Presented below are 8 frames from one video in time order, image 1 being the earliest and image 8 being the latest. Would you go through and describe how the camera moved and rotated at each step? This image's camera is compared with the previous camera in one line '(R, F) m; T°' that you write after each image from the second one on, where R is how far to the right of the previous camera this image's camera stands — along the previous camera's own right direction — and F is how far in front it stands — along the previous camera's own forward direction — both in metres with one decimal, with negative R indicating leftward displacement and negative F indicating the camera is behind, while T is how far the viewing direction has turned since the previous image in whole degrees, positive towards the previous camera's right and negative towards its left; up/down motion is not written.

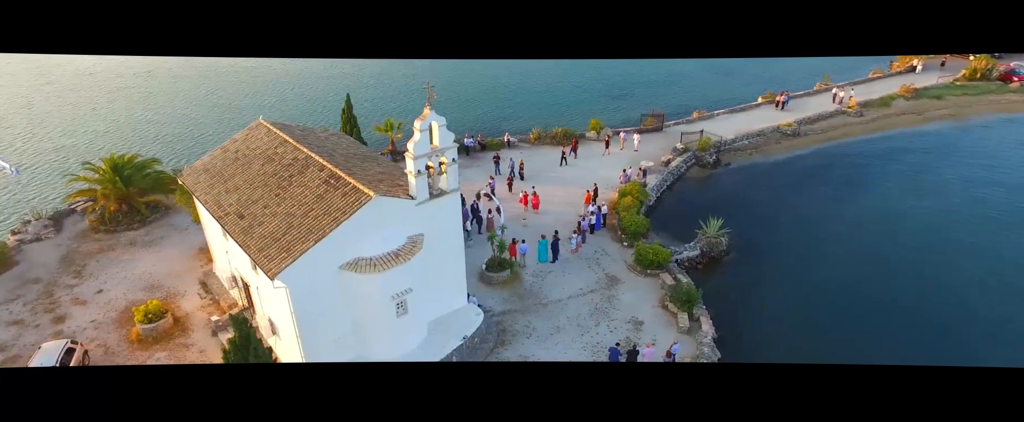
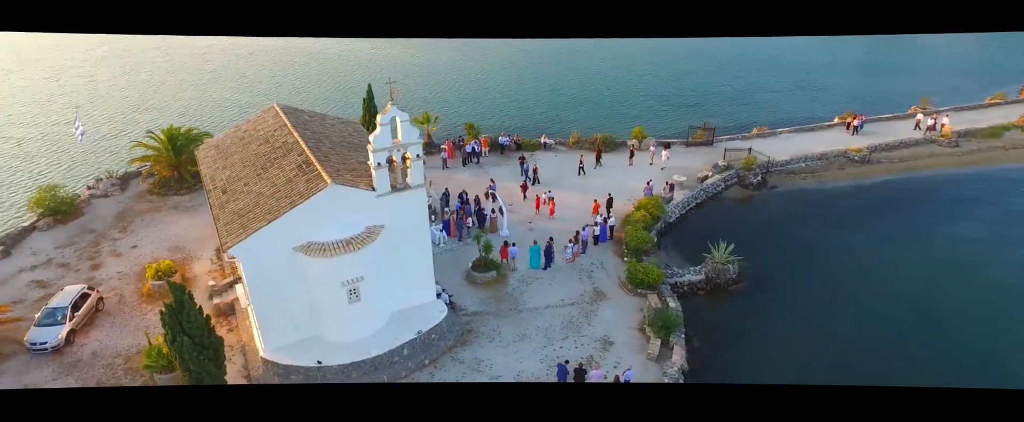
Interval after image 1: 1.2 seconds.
(+4.4, +0.6) m; -10°
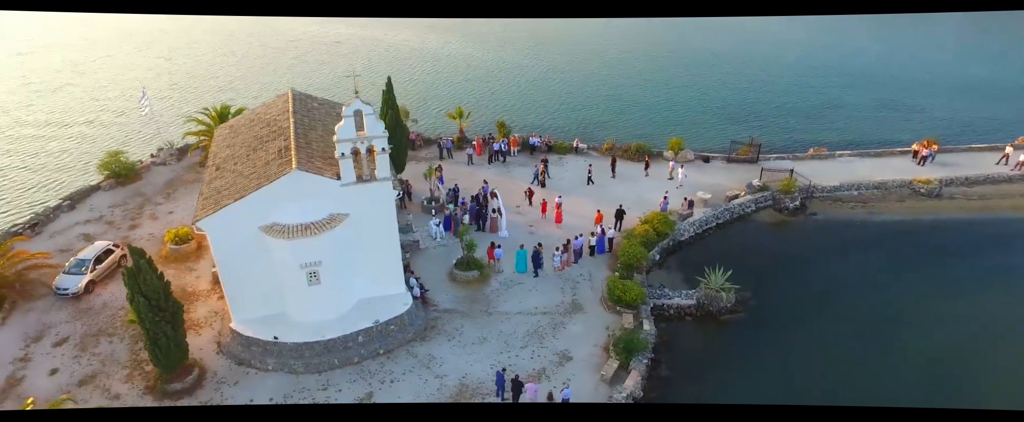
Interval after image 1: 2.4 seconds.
(+4.3, +0.6) m; -10°
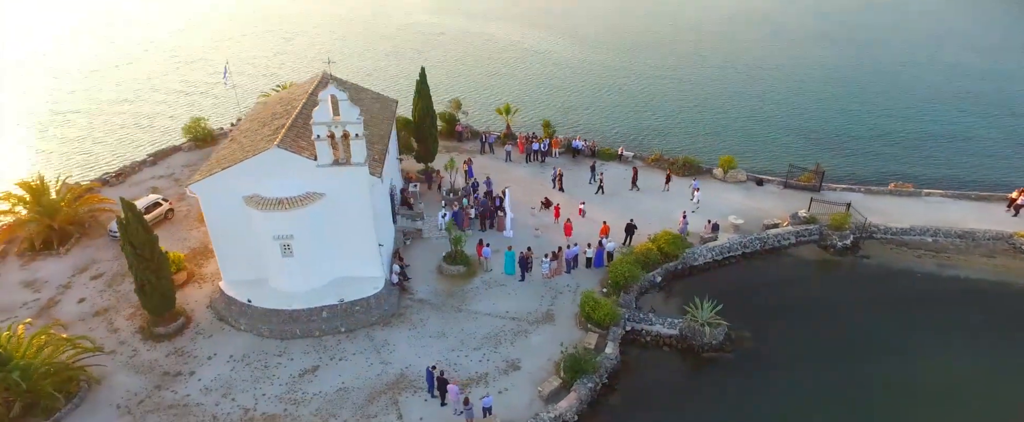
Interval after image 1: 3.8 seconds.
(+5.1, +1.0) m; -12°
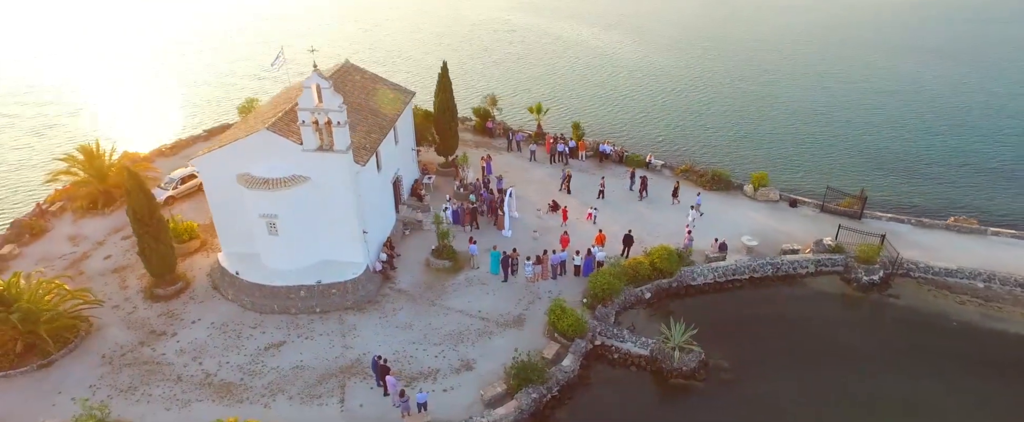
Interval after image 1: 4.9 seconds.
(+3.9, +0.7) m; -9°
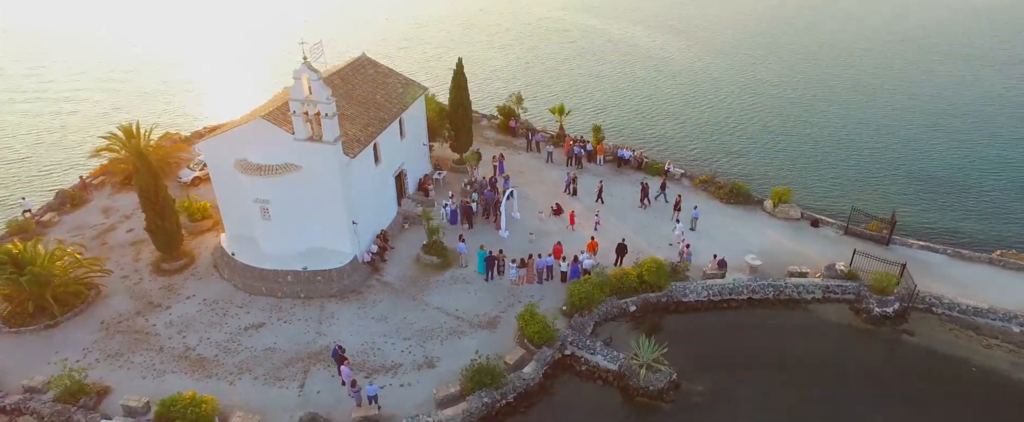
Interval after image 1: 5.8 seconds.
(+3.0, +0.5) m; -7°
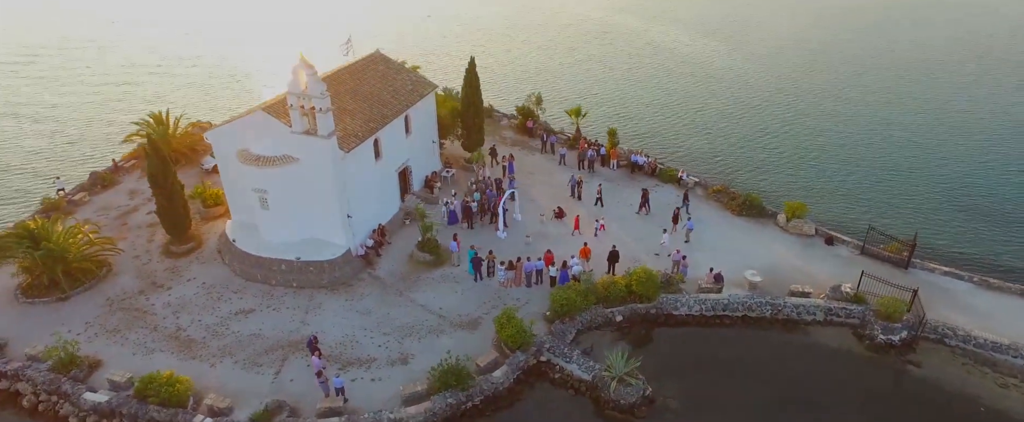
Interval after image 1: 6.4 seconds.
(+2.2, +0.3) m; -5°
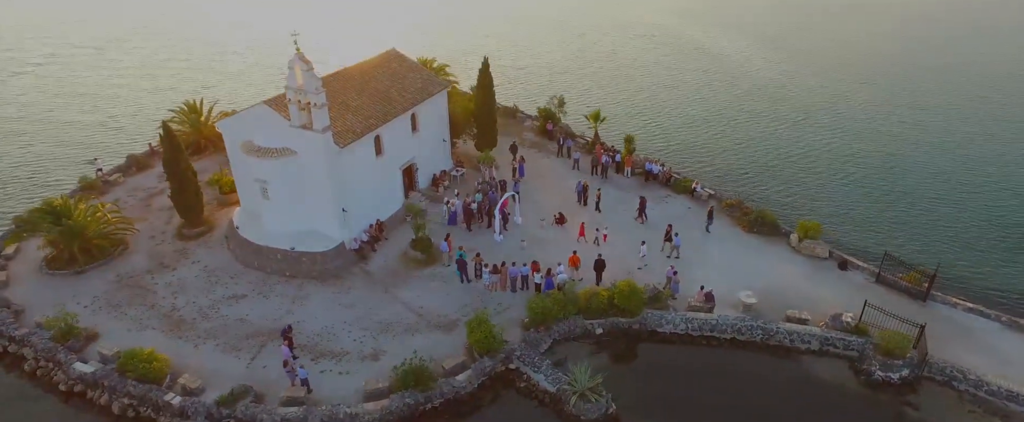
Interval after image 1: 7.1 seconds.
(+2.6, +0.4) m; -6°
